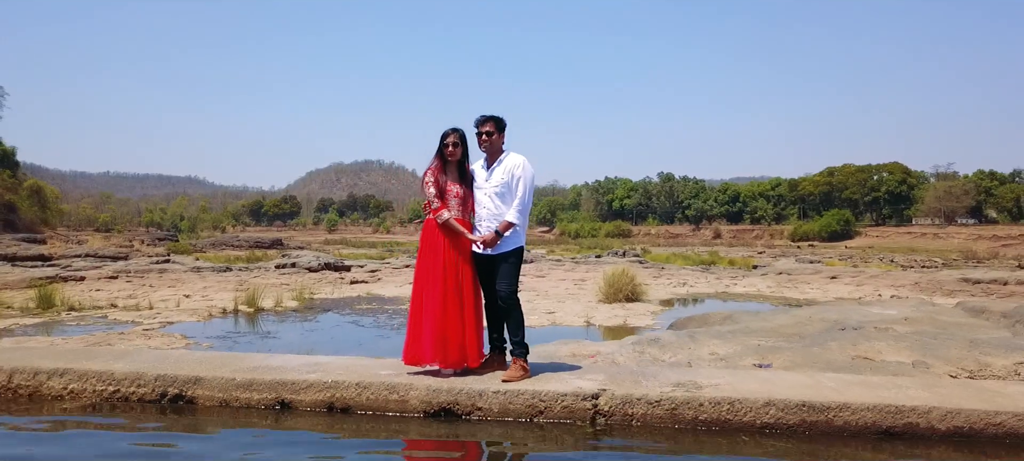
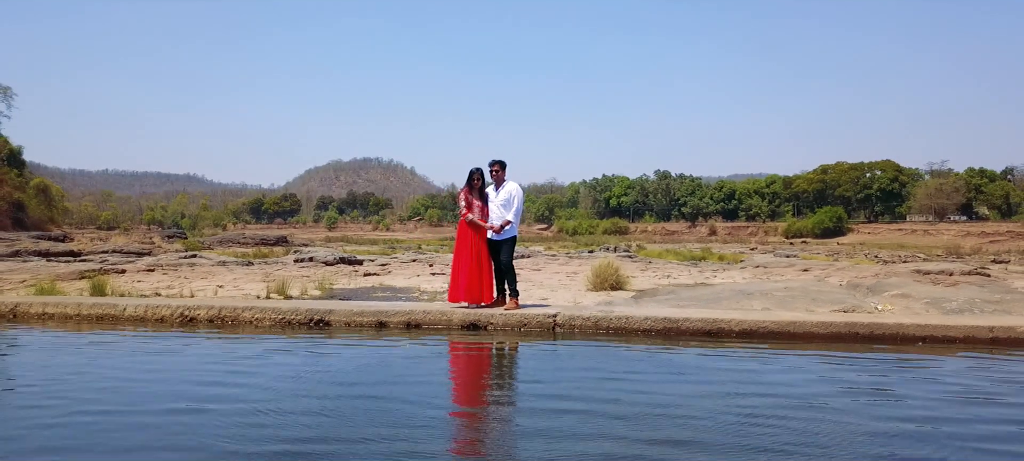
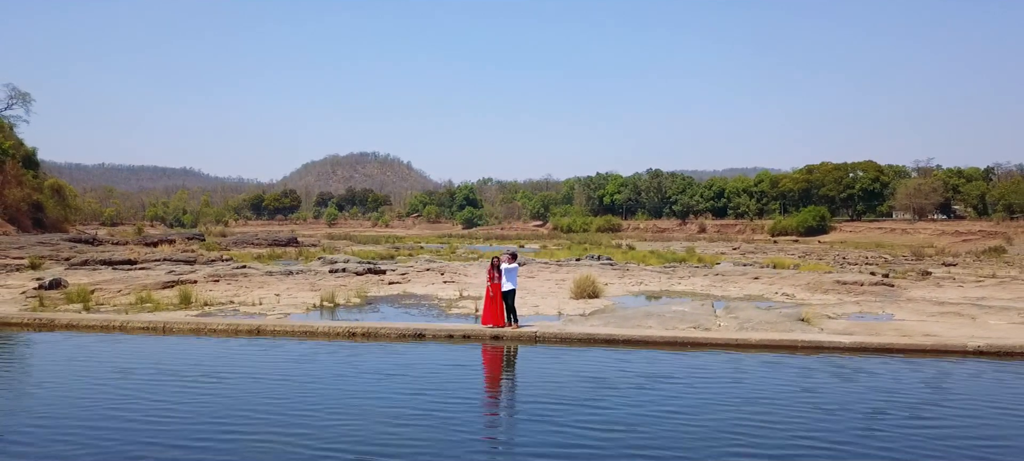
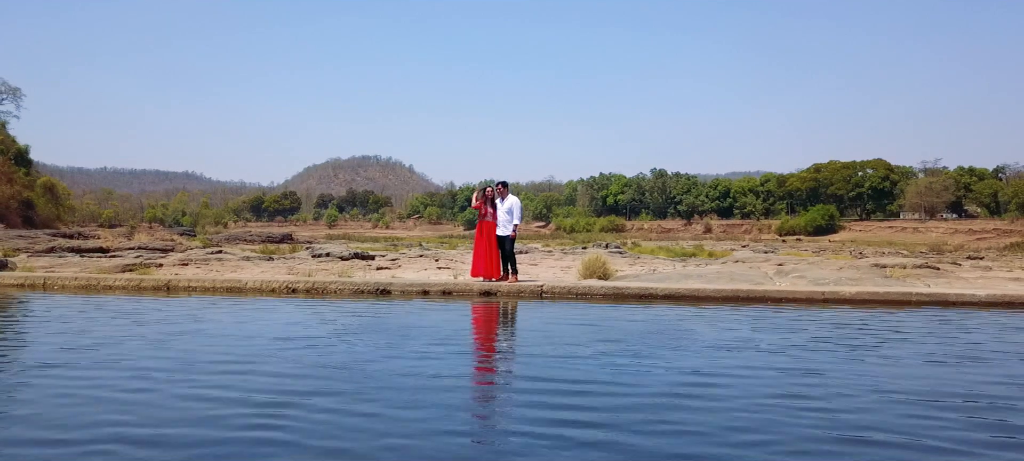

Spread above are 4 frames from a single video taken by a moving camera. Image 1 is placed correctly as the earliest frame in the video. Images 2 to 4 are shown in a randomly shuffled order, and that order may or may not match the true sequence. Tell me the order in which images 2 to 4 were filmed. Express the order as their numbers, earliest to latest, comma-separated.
2, 4, 3
